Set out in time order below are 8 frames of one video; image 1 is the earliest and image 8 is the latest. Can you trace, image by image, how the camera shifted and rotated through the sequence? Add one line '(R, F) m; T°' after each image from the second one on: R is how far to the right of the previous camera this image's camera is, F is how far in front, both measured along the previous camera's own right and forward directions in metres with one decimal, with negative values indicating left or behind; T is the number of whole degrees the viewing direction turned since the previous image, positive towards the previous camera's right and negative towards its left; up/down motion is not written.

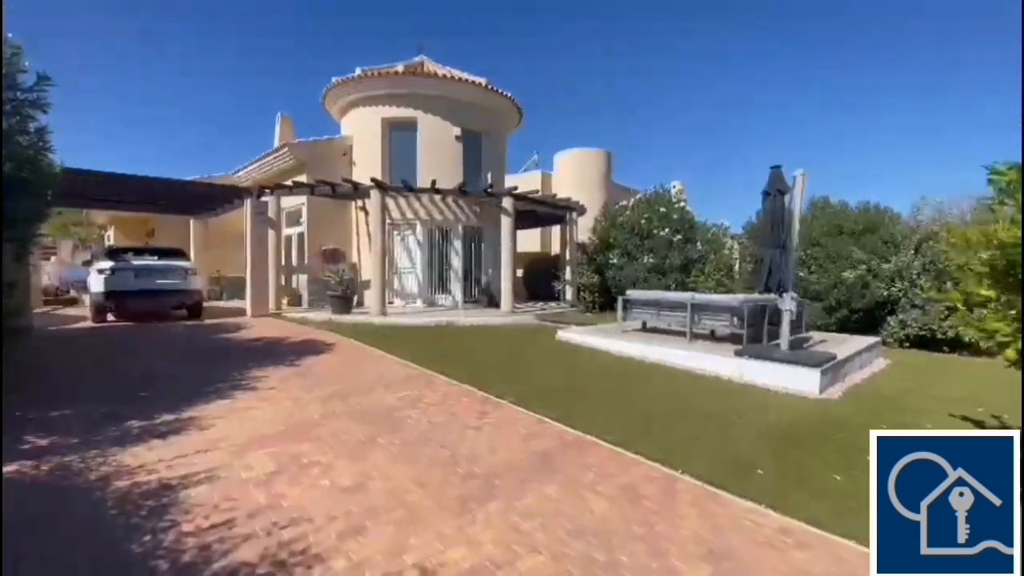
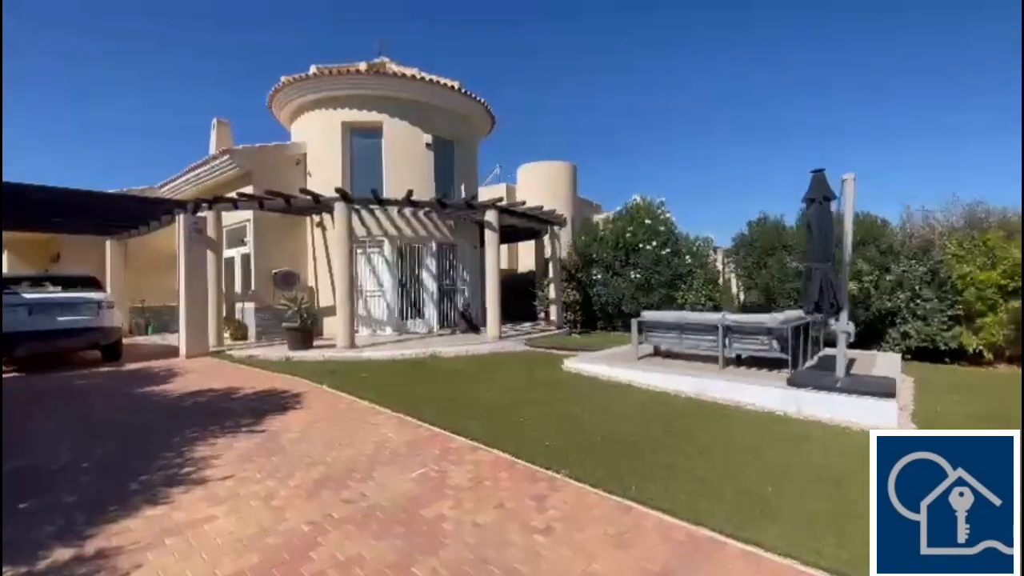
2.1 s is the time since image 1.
(-1.1, +1.7) m; +6°
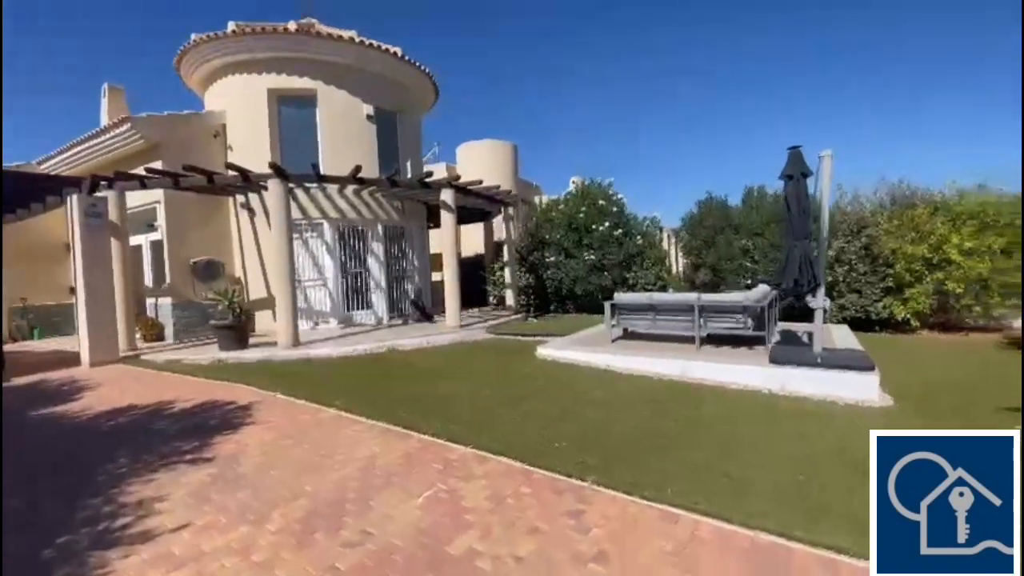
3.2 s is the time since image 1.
(-0.8, +0.8) m; +8°
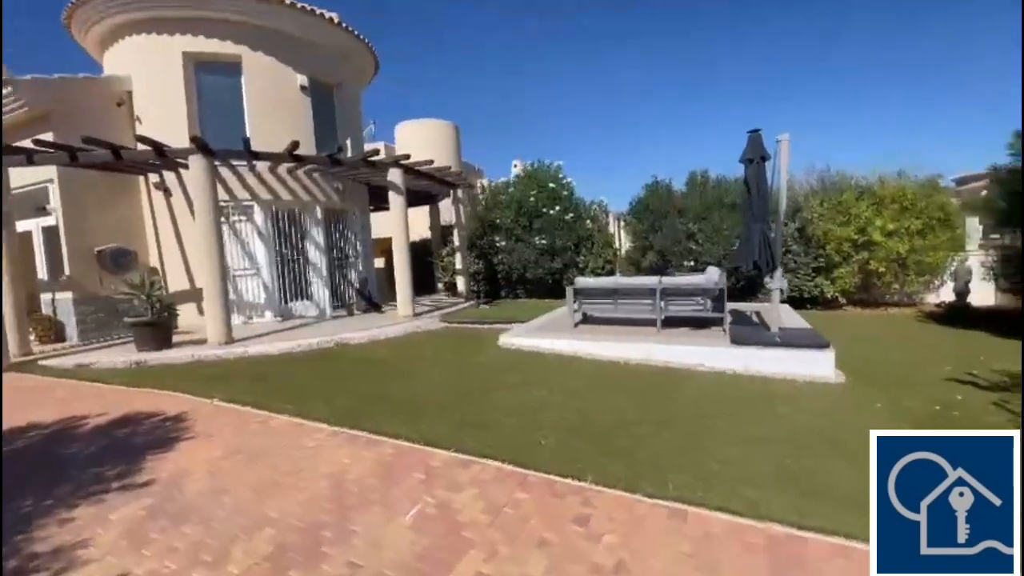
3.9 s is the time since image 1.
(-0.5, +0.5) m; +8°
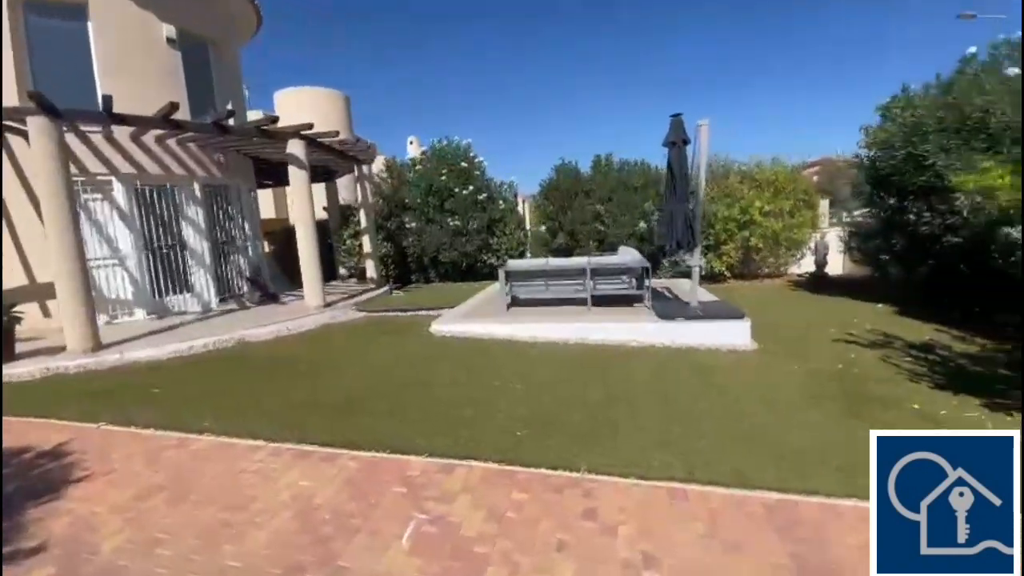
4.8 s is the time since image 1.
(-0.8, +0.4) m; +13°
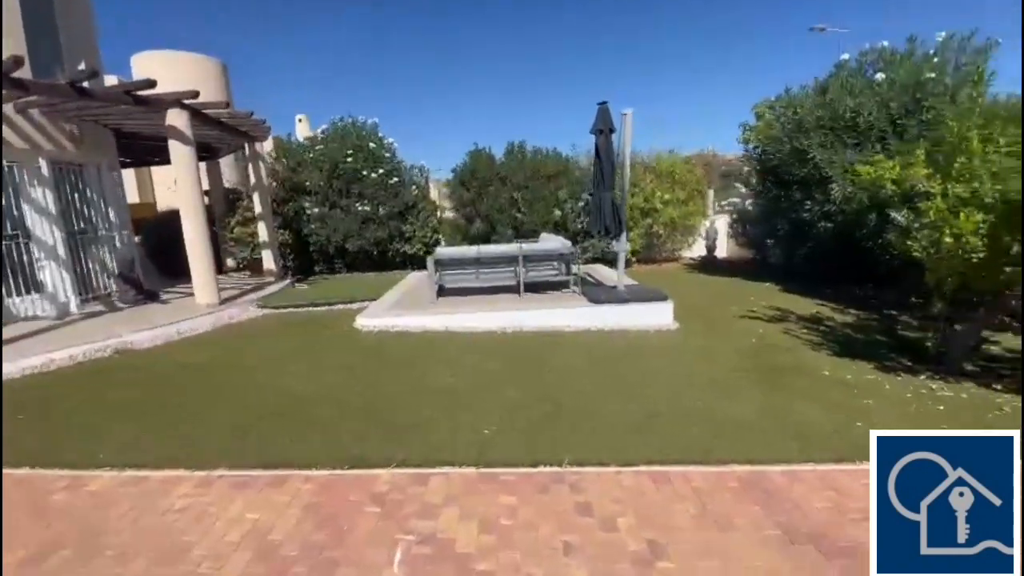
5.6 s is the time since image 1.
(-0.6, +0.4) m; +12°
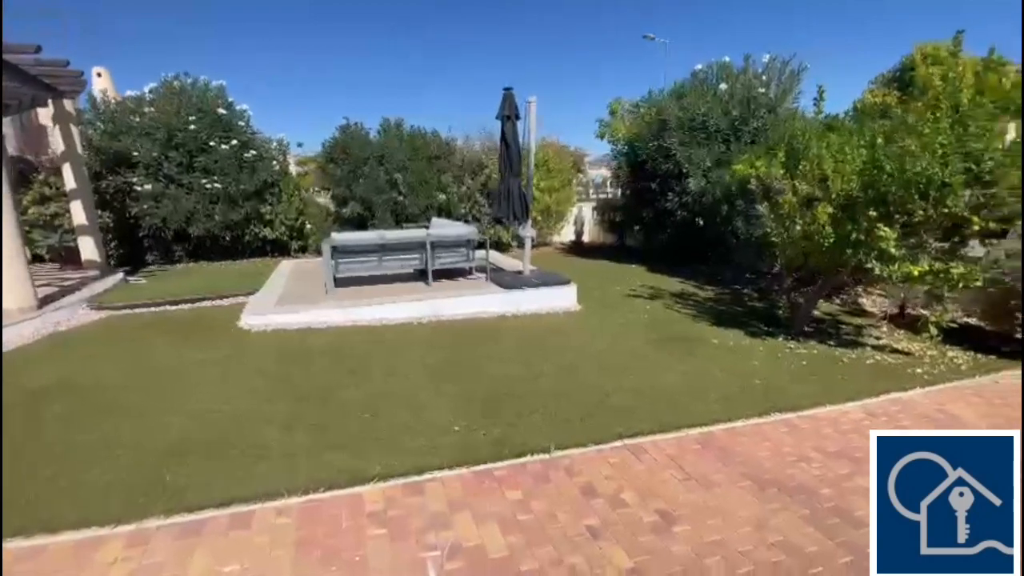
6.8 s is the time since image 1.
(-1.1, +0.3) m; +18°
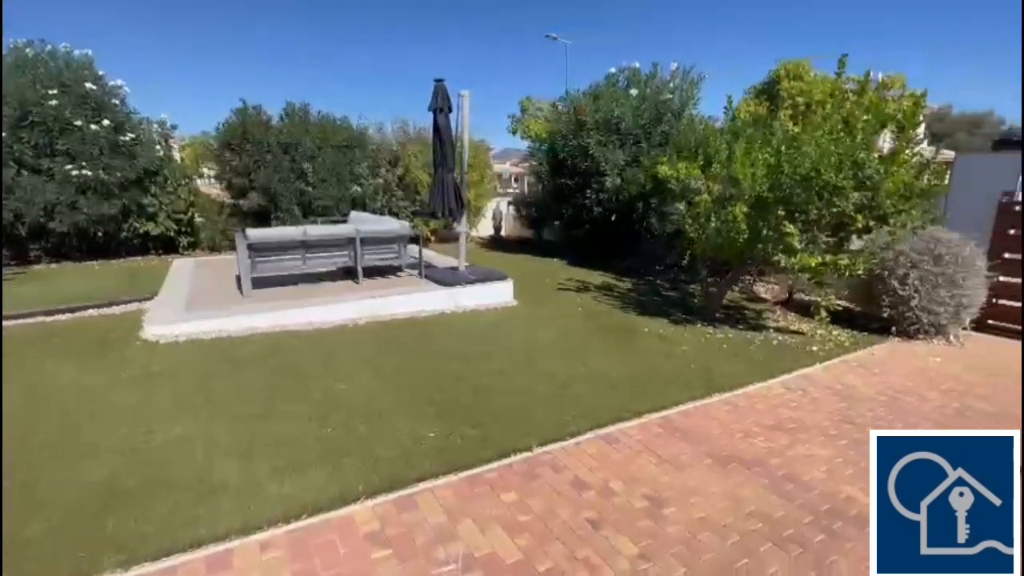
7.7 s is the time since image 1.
(-0.6, +0.1) m; +12°
